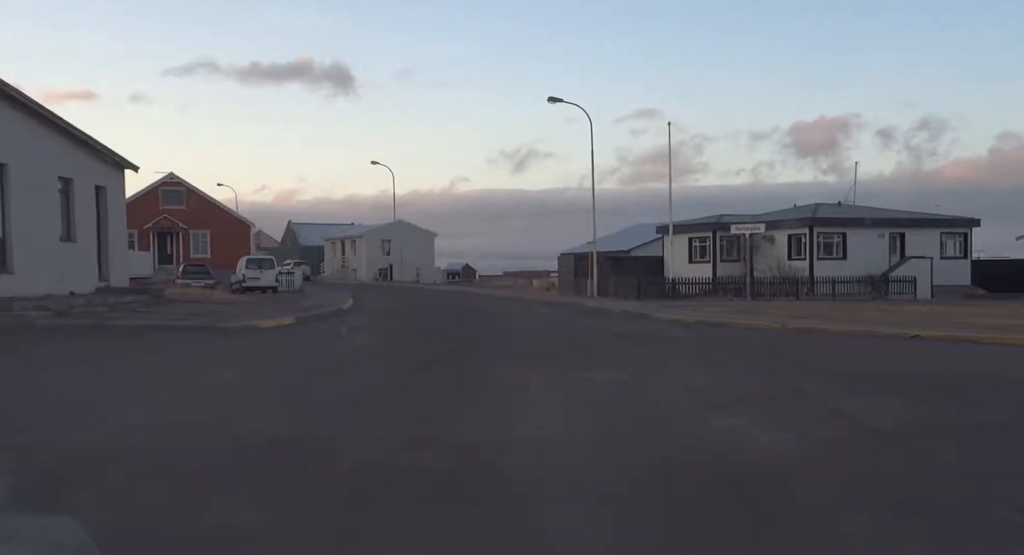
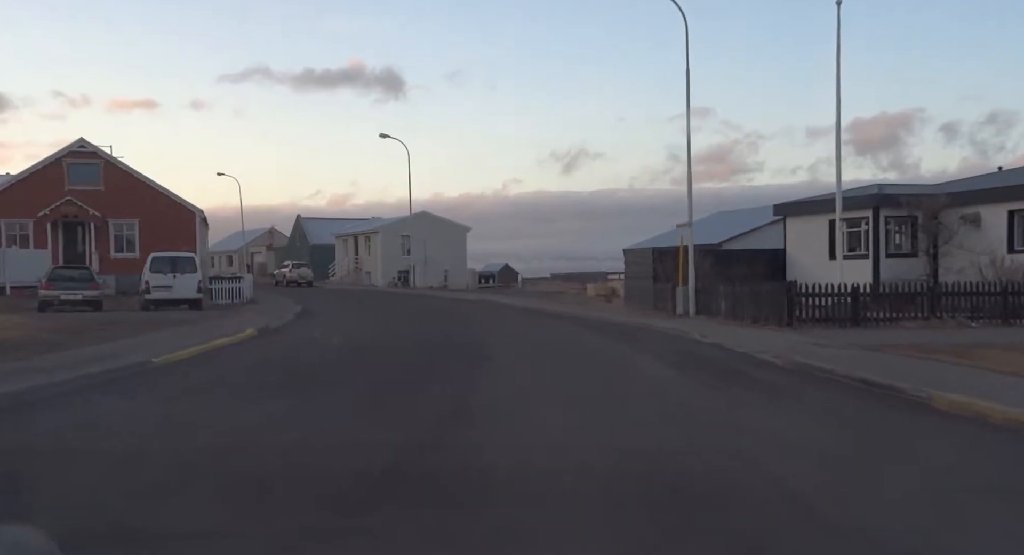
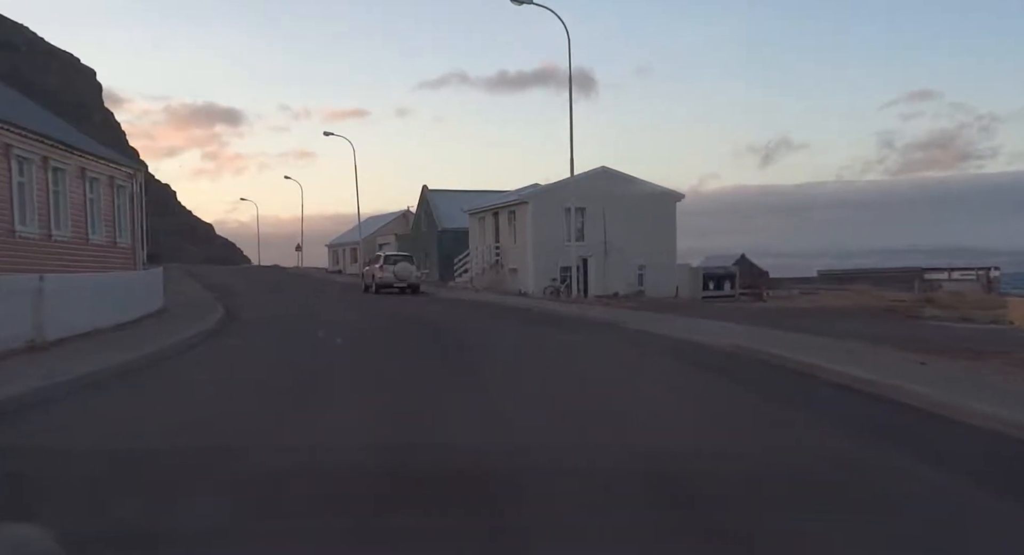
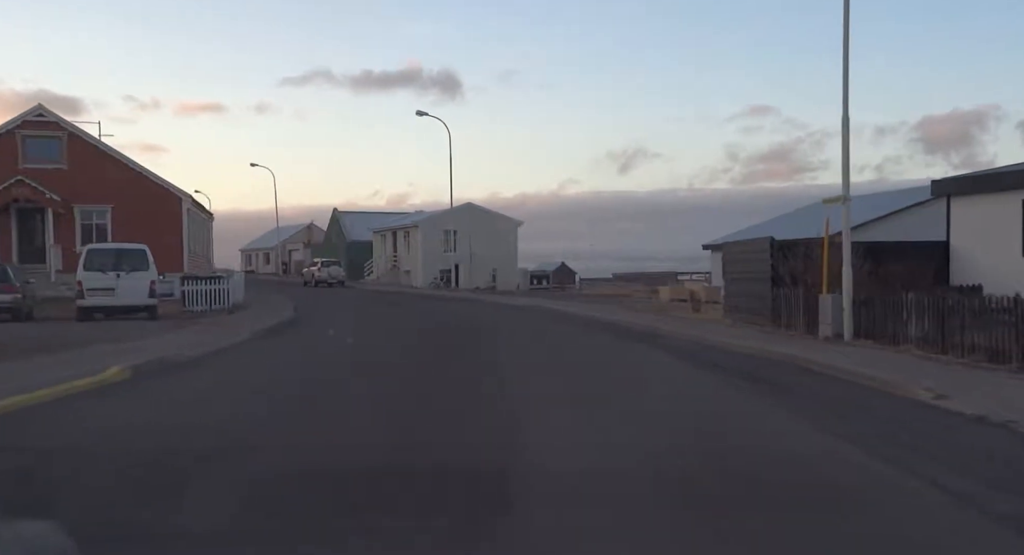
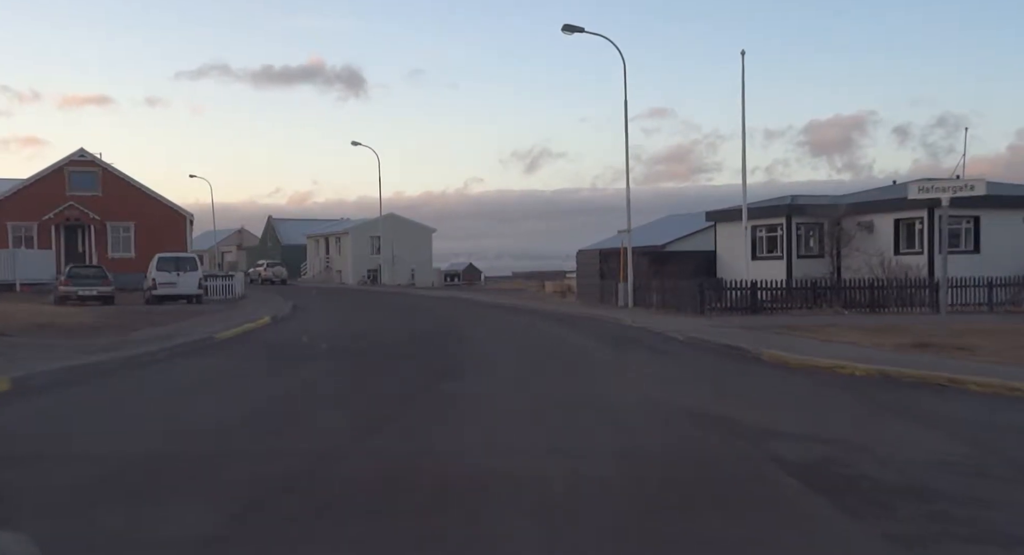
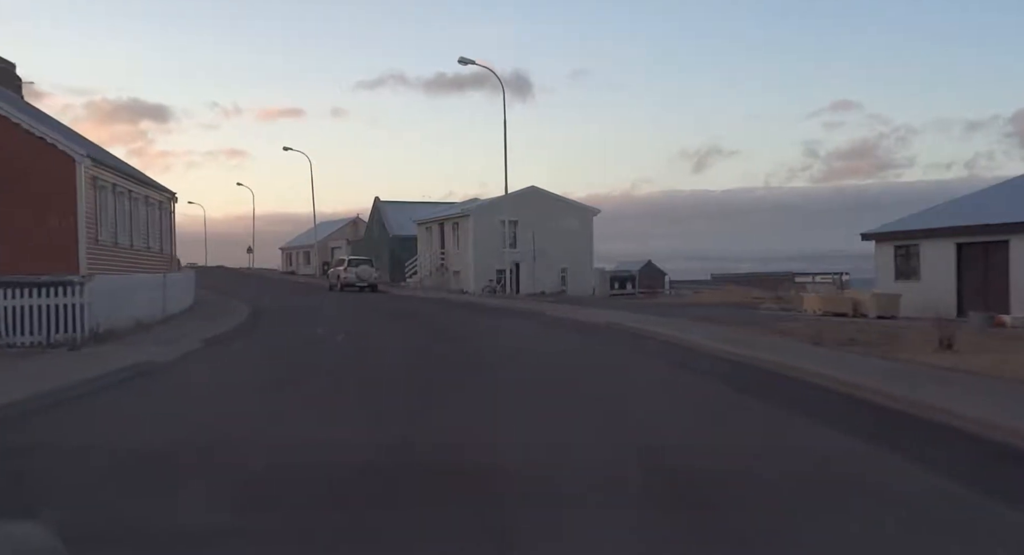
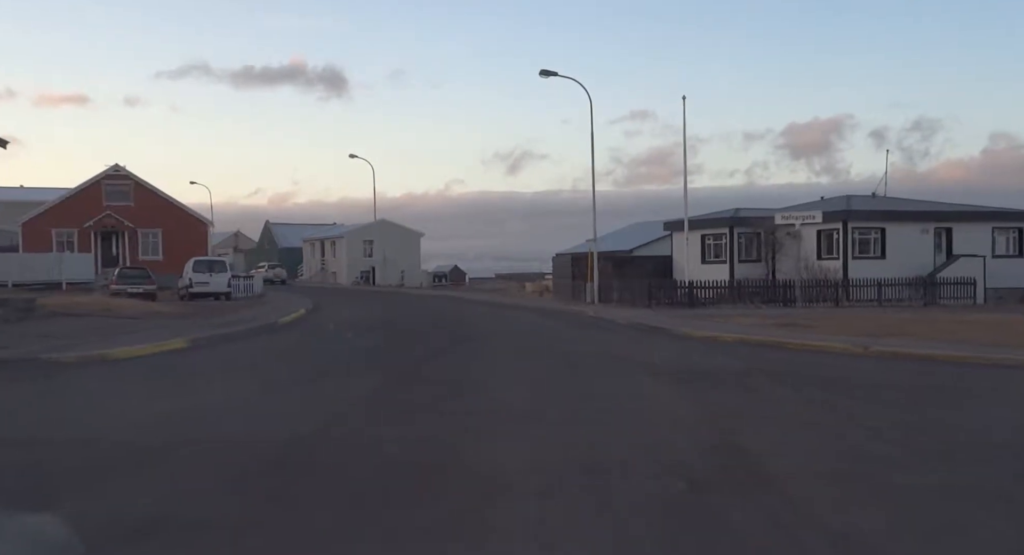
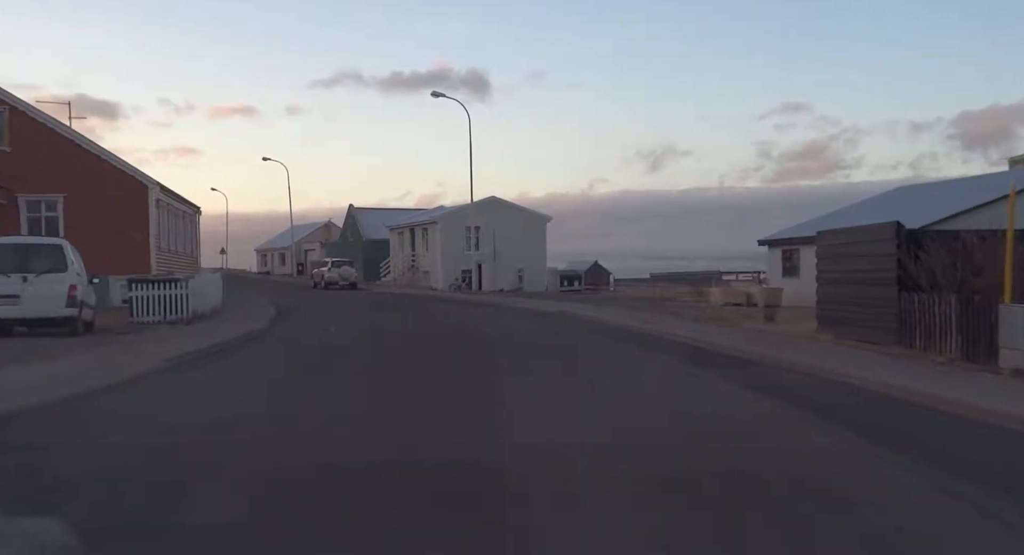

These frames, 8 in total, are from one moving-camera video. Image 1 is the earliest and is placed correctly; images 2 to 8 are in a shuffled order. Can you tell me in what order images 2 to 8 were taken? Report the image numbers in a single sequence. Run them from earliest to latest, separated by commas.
7, 5, 2, 4, 8, 6, 3
